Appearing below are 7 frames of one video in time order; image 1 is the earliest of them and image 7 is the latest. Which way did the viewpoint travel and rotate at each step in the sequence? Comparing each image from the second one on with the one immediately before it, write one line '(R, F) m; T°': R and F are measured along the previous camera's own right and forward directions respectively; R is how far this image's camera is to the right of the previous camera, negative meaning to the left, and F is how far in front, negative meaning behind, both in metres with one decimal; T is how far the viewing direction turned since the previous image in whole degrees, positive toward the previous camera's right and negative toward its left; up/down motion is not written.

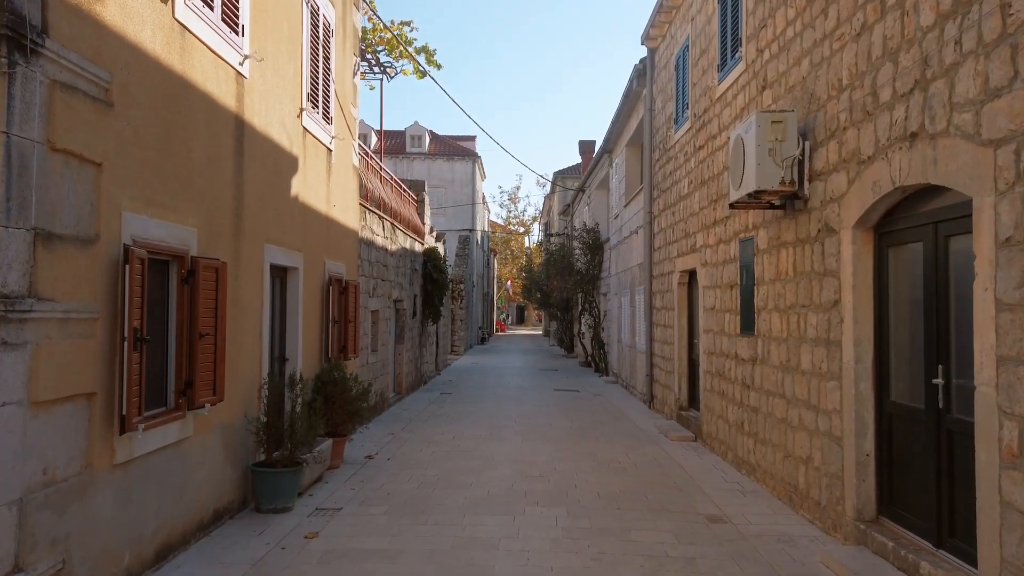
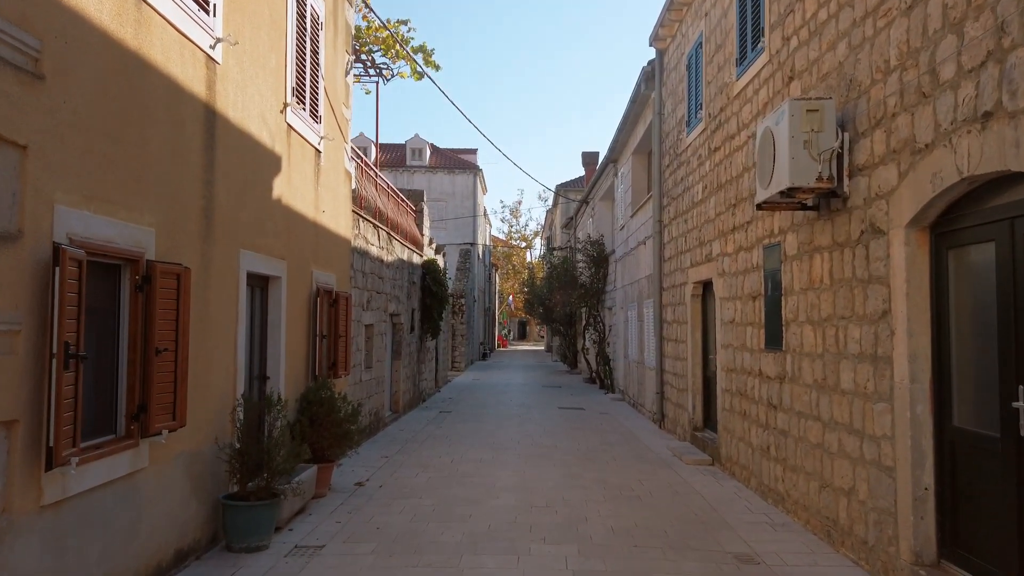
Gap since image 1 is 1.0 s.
(0.0, +0.6) m; 0°
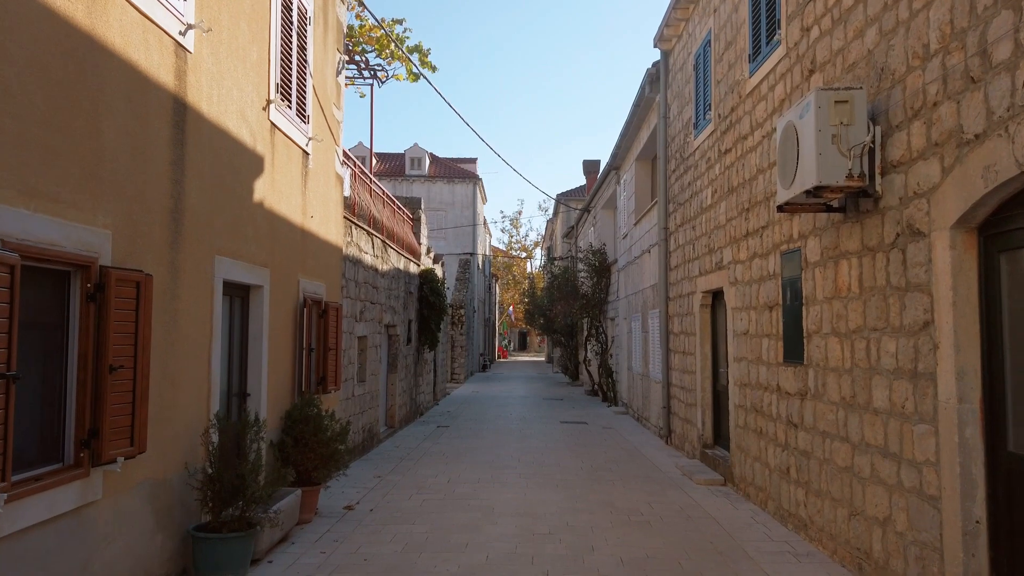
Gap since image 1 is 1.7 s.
(0.0, +0.4) m; 0°
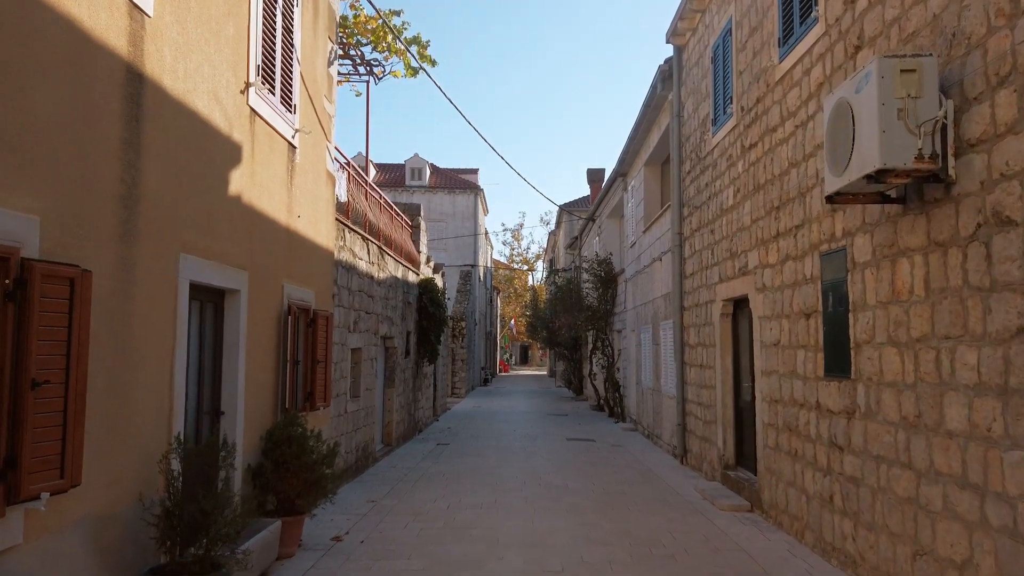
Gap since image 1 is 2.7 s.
(0.0, +0.6) m; 0°
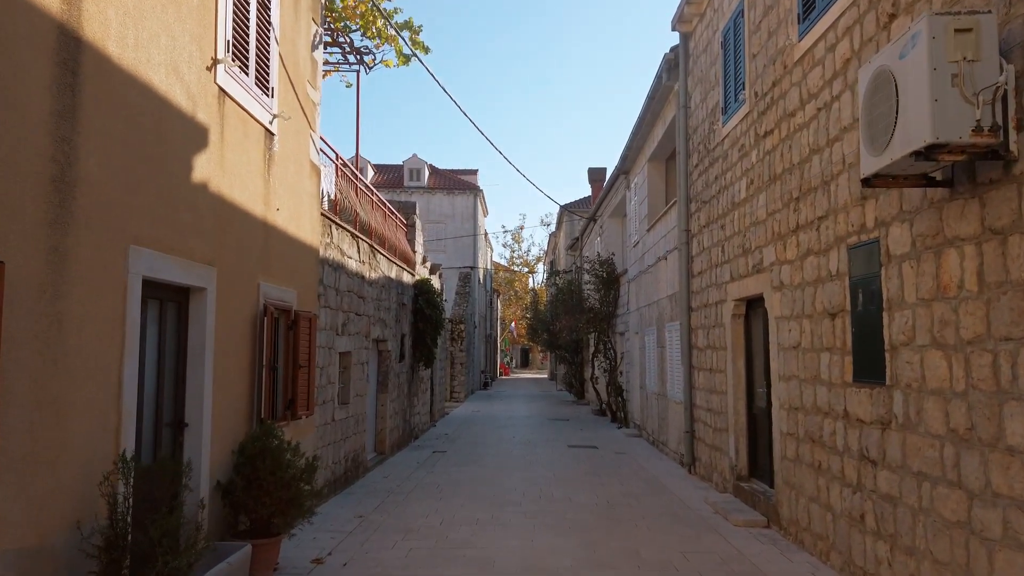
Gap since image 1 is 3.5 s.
(0.0, +0.5) m; 0°
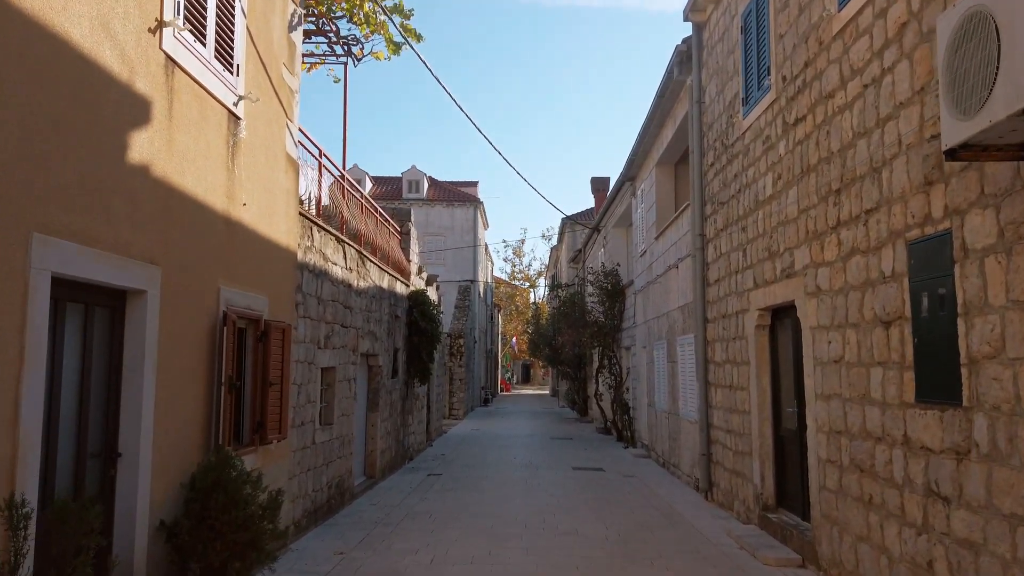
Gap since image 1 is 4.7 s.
(0.0, +0.7) m; 0°
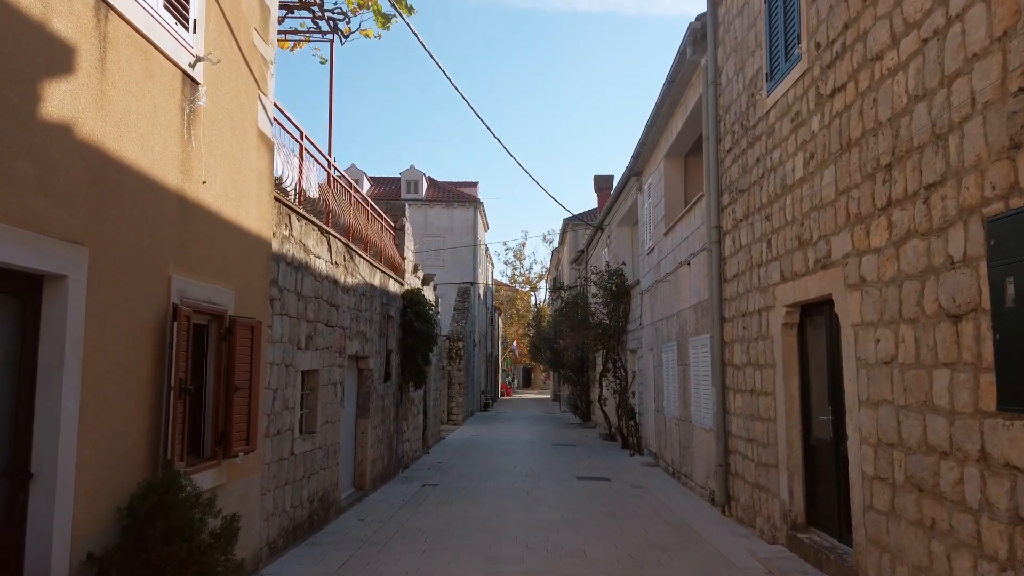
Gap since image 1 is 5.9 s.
(0.0, +0.6) m; 0°
